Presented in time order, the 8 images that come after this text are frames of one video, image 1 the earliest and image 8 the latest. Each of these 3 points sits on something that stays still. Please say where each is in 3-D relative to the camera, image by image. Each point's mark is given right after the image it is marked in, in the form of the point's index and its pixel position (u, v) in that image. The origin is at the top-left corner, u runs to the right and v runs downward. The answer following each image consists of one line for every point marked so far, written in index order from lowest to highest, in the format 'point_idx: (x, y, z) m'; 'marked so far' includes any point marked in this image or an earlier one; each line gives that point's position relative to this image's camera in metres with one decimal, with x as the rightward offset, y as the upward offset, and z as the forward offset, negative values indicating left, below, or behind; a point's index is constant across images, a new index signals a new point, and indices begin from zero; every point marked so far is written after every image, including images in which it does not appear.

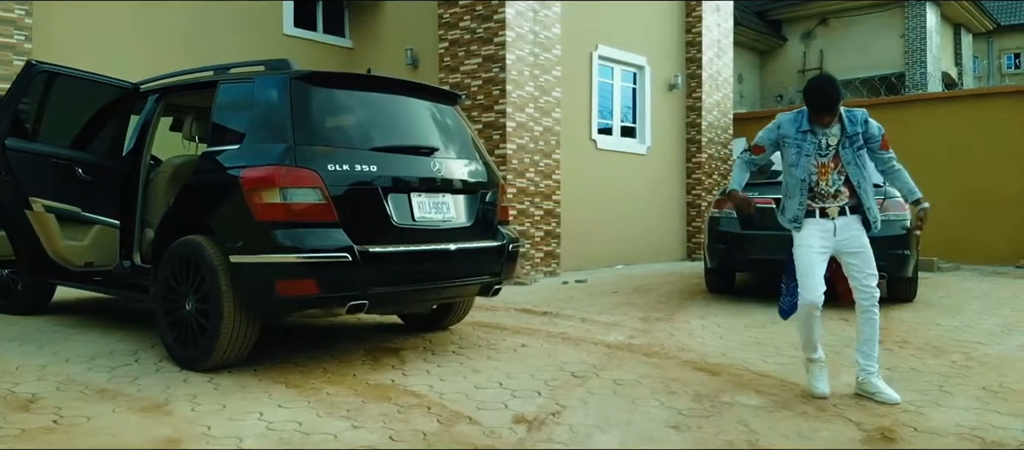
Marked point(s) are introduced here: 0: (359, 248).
0: (-0.8, -0.1, +4.2) m
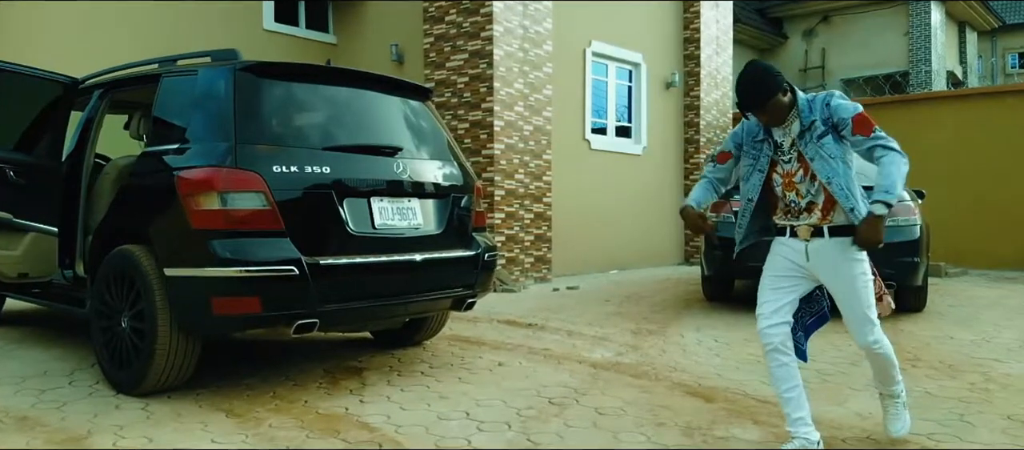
0: (-0.9, -0.2, +3.7) m
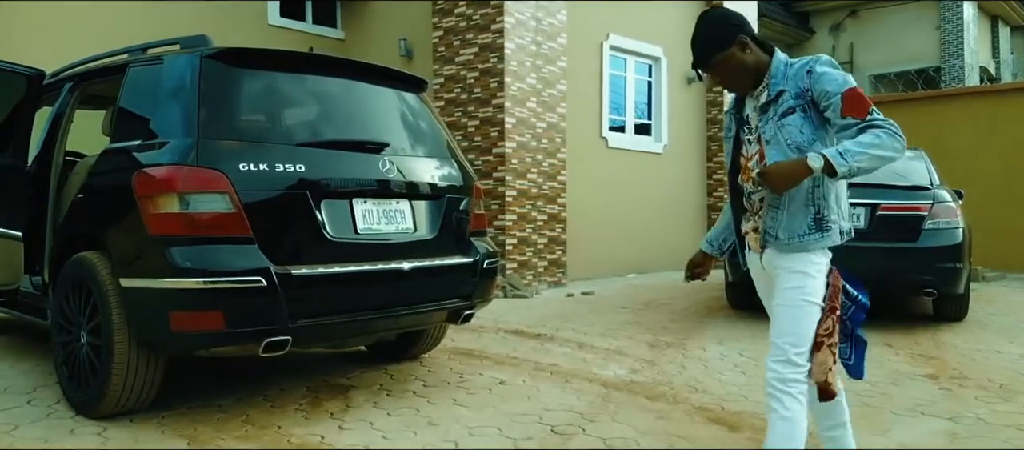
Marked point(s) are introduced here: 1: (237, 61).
0: (-1.0, -0.2, +3.3) m
1: (-1.2, +0.7, +3.7) m
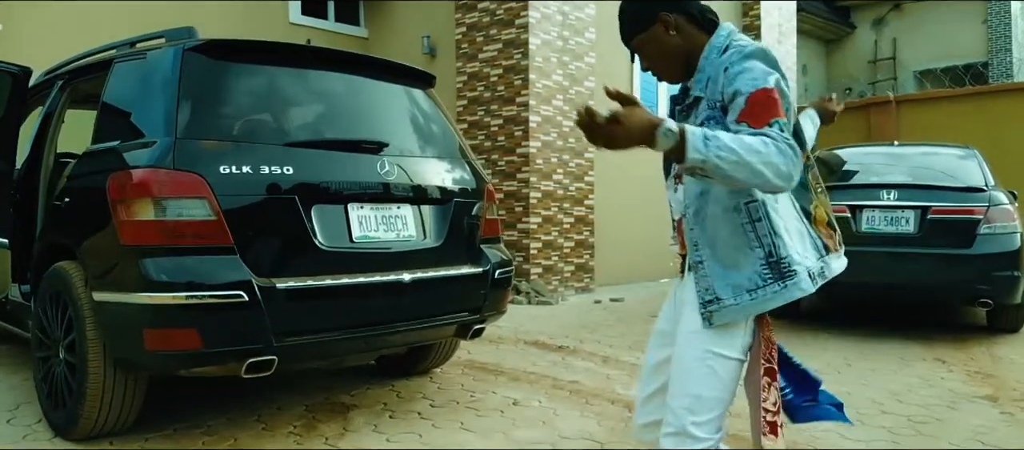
0: (-0.9, -0.2, +3.0) m
1: (-1.2, +0.7, +3.4) m
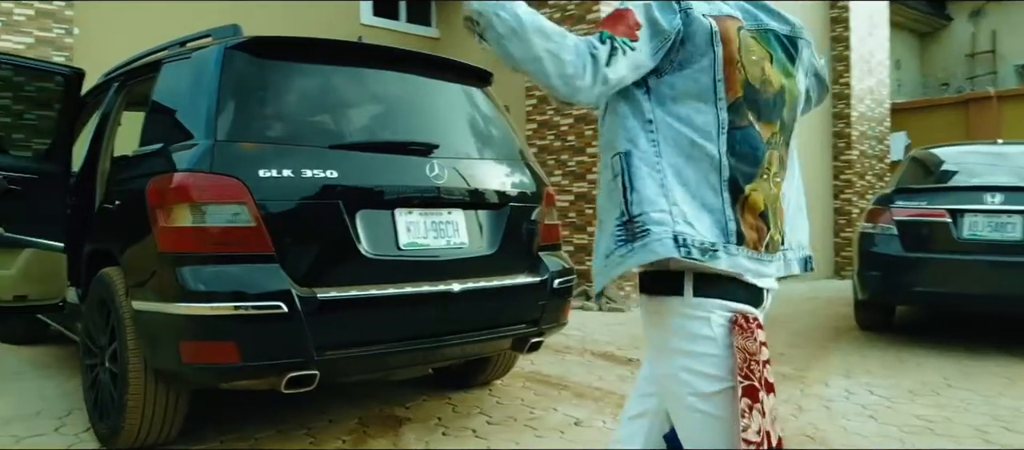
0: (-0.7, -0.2, +2.8) m
1: (-0.9, +0.7, +3.2) m
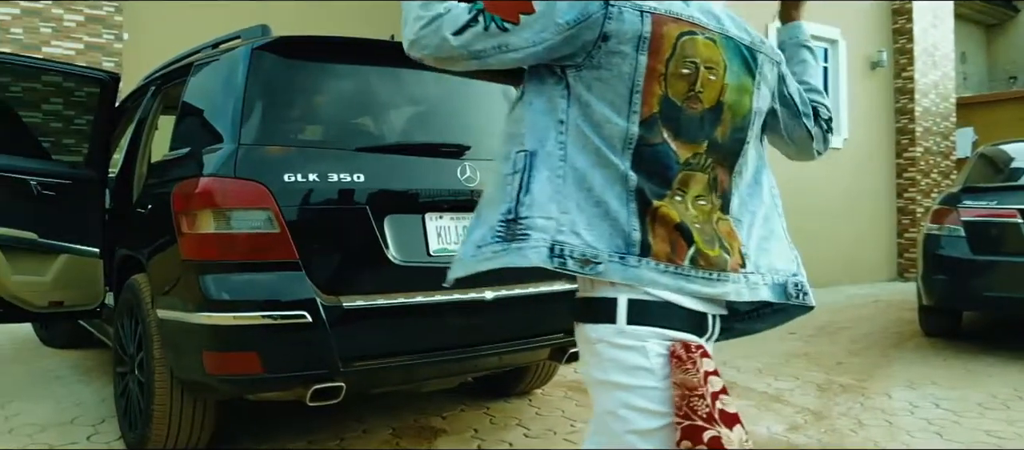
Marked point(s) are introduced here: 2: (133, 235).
0: (-0.6, -0.3, +2.7) m
1: (-0.8, +0.7, +3.1) m
2: (-1.6, 0.0, +3.4) m
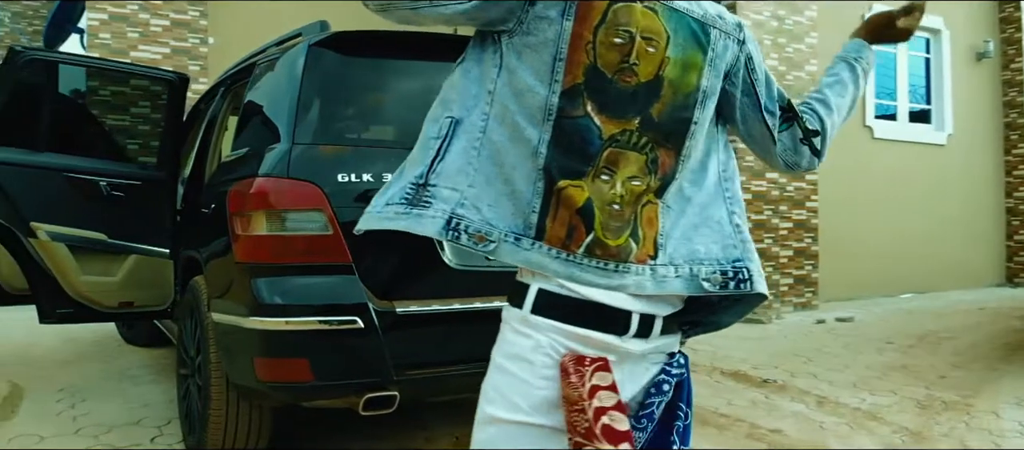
0: (-0.4, -0.3, +2.6) m
1: (-0.5, +0.6, +3.0) m
2: (-1.3, 0.0, +3.4) m
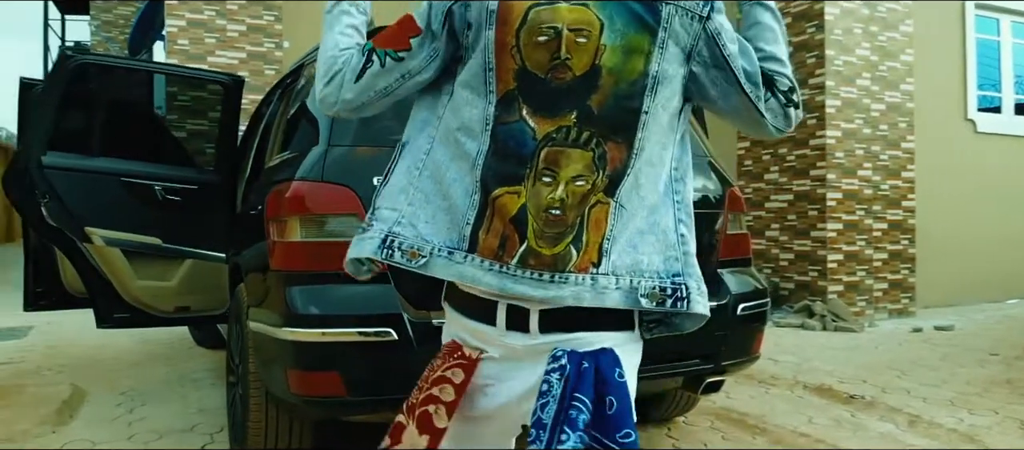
0: (-0.3, -0.3, +2.4) m
1: (-0.4, +0.6, +2.9) m
2: (-1.1, -0.1, +3.3) m
